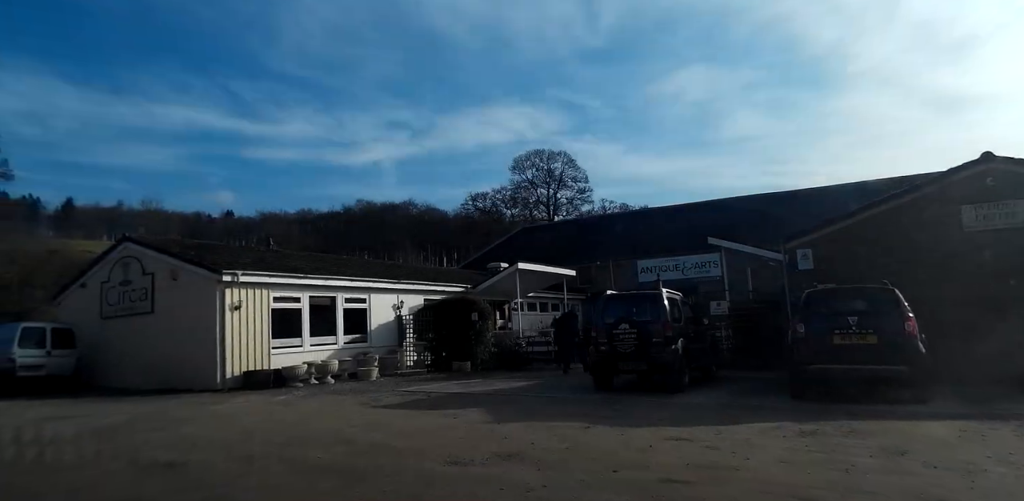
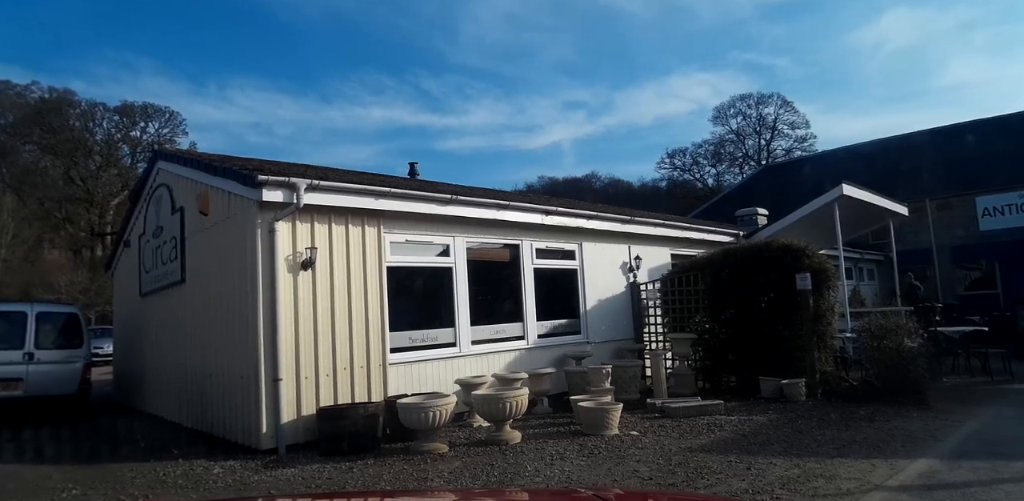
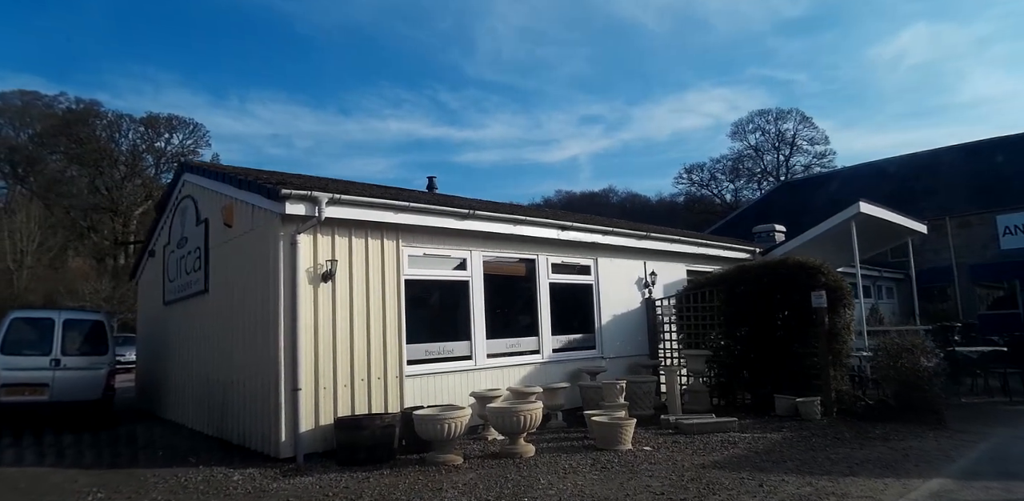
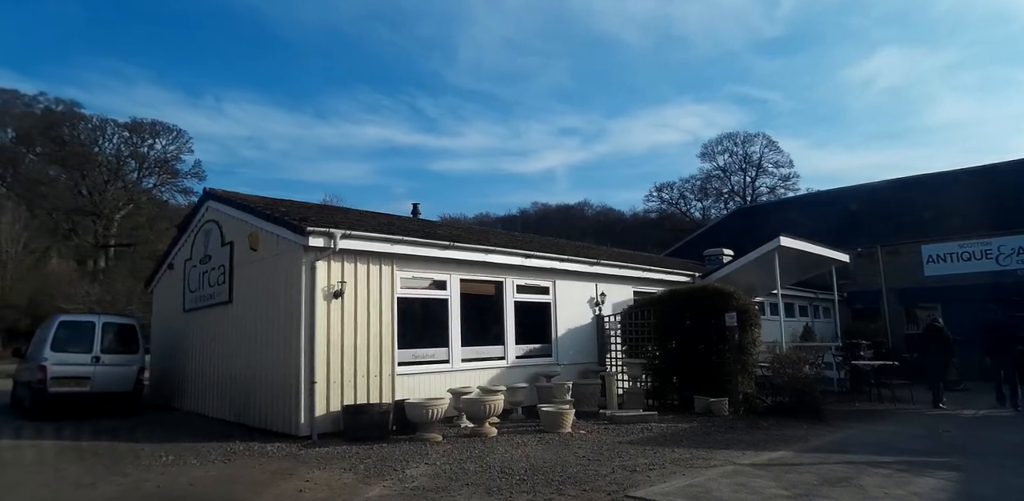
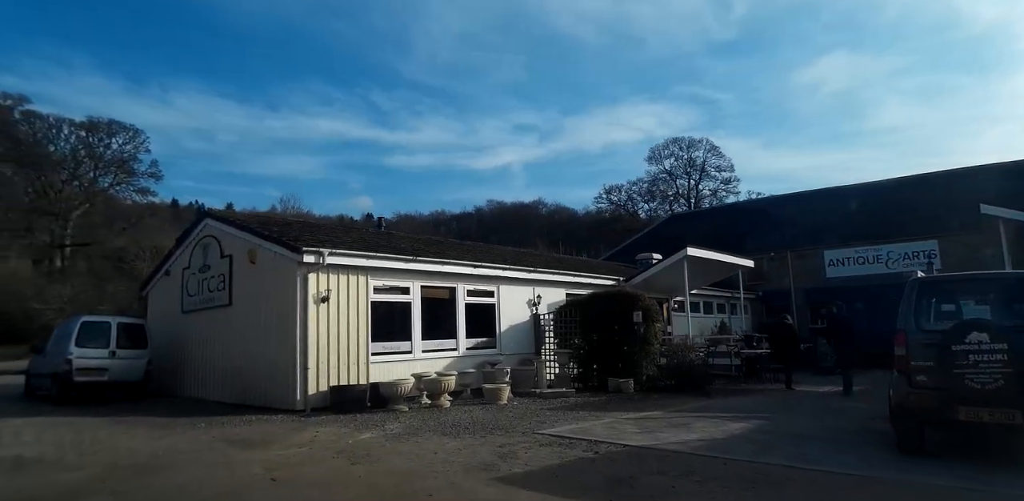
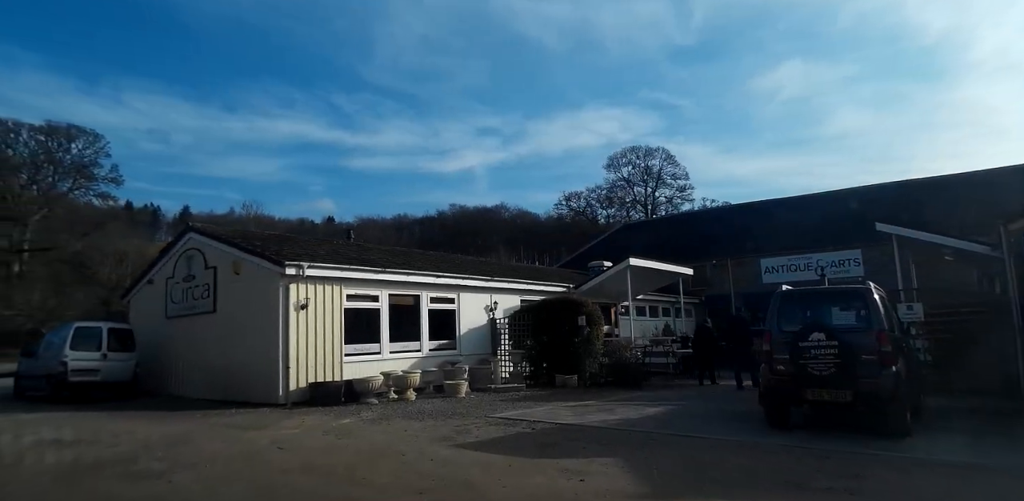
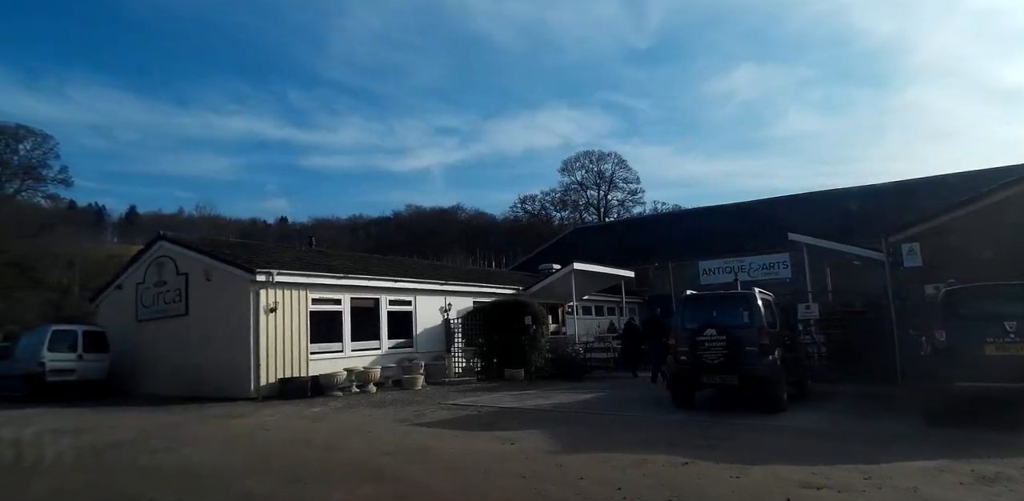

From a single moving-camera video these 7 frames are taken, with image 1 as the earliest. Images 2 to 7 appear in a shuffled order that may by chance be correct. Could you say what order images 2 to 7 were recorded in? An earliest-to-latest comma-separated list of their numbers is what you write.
7, 6, 5, 4, 3, 2
